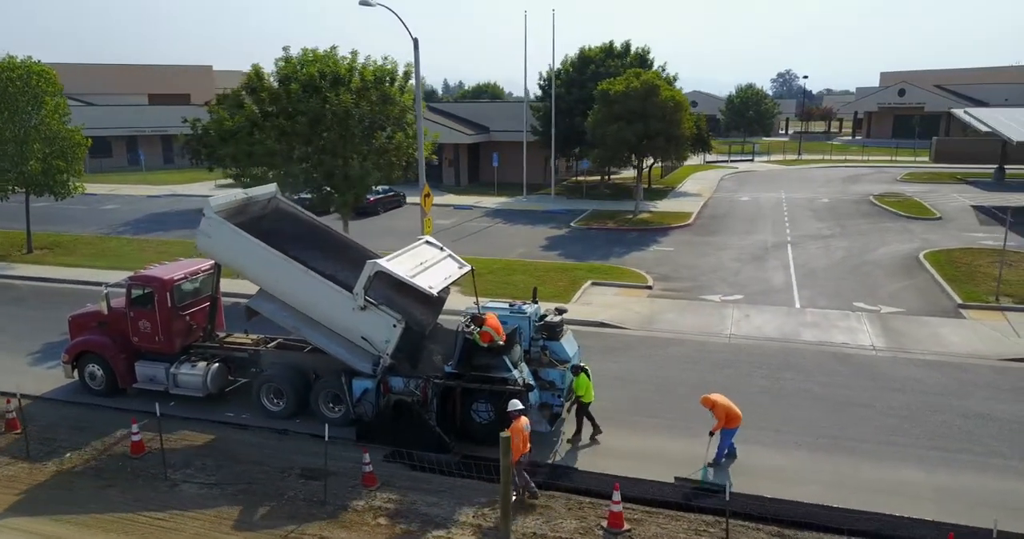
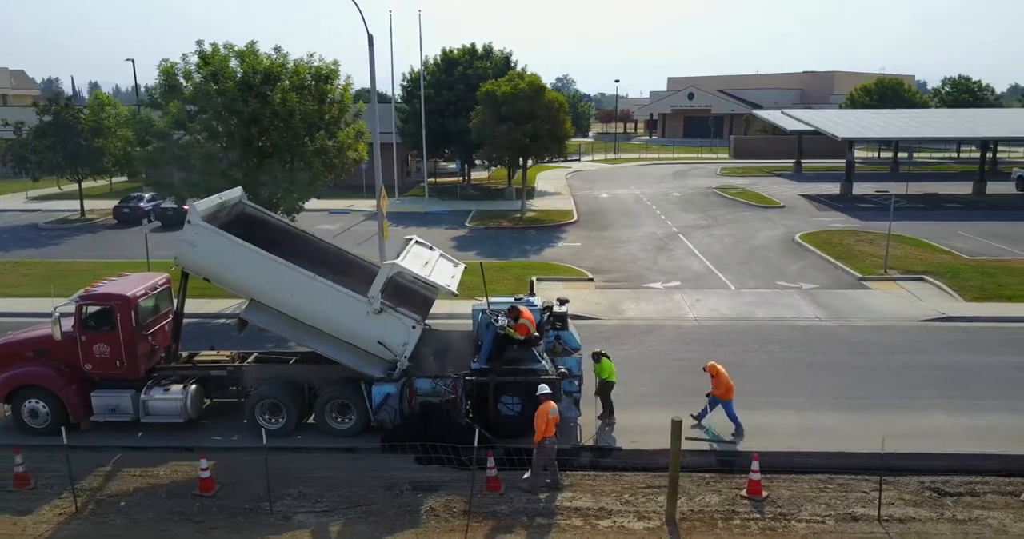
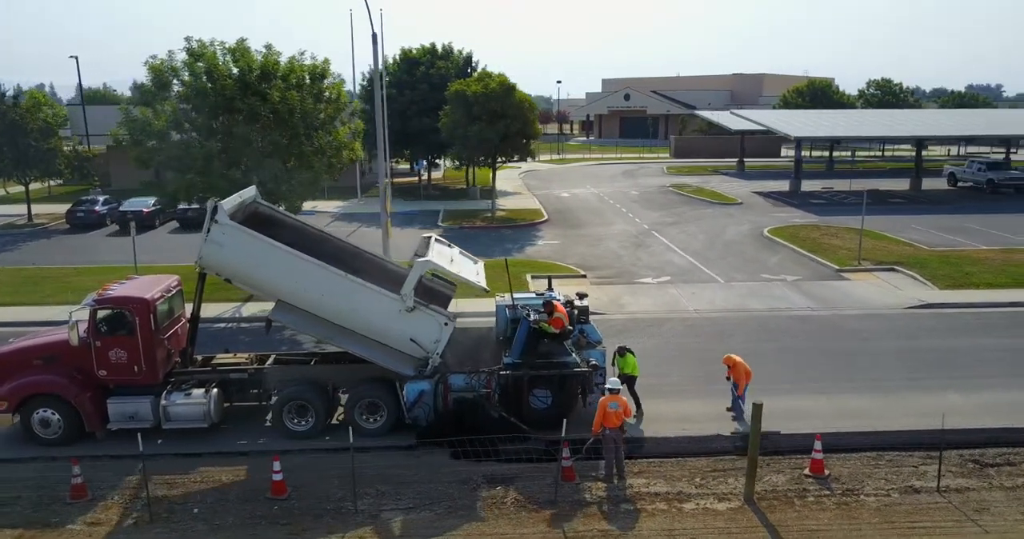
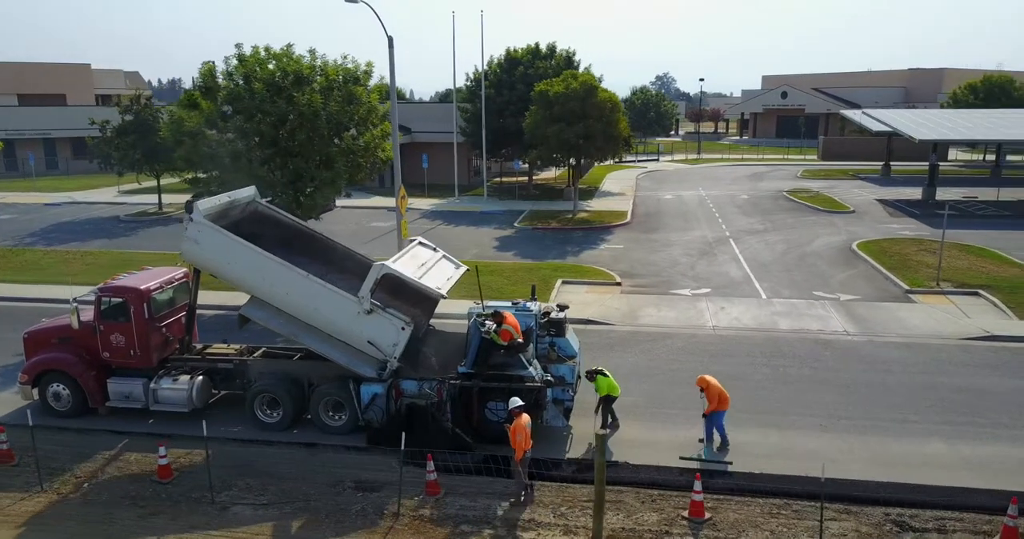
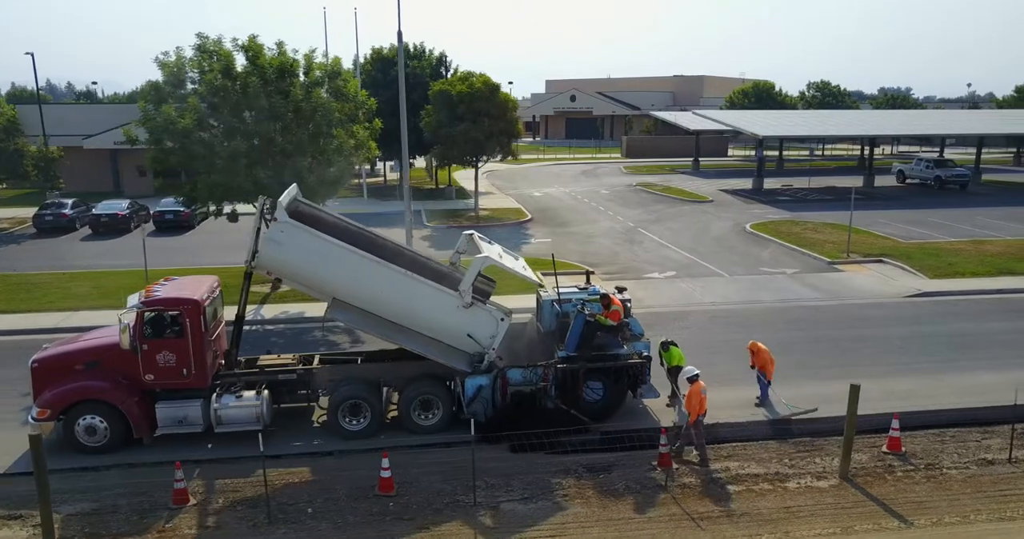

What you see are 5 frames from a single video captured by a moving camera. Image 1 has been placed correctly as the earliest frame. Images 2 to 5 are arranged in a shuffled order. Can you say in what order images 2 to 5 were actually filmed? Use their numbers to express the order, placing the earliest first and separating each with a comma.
4, 2, 3, 5
